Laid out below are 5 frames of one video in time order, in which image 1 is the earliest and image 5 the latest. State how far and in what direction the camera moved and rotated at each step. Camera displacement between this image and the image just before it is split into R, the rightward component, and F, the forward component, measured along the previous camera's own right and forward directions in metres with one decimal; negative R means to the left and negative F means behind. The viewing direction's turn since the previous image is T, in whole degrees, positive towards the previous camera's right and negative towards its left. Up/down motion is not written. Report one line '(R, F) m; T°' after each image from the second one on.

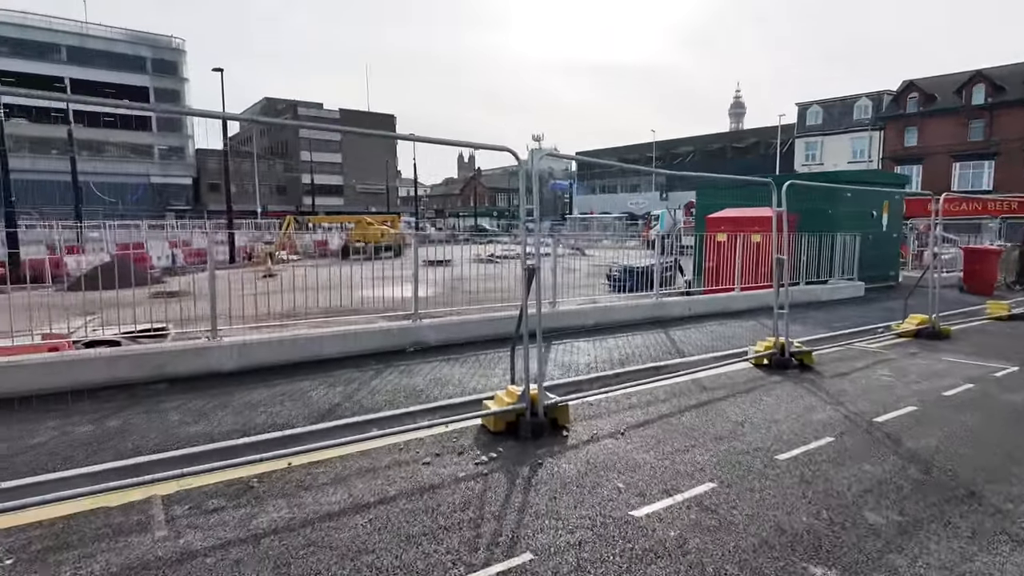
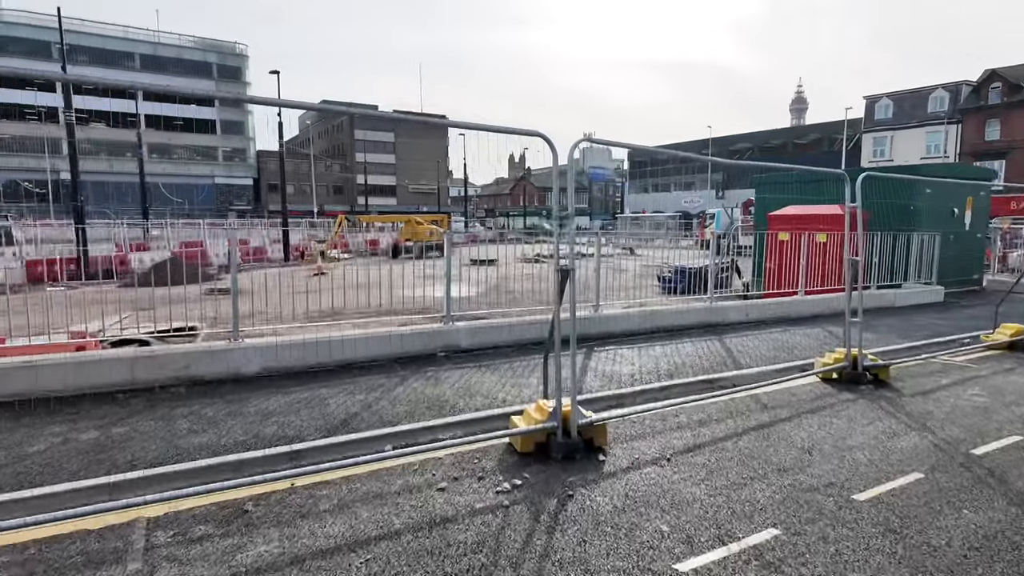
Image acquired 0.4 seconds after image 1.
(+0.1, +0.4) m; -5°
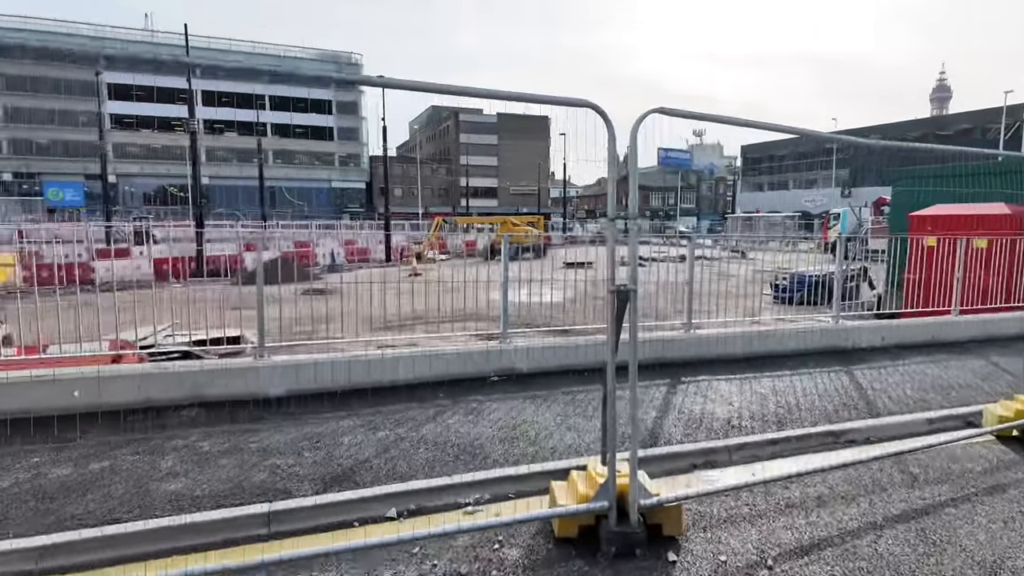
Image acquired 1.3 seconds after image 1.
(+0.3, +0.9) m; -10°
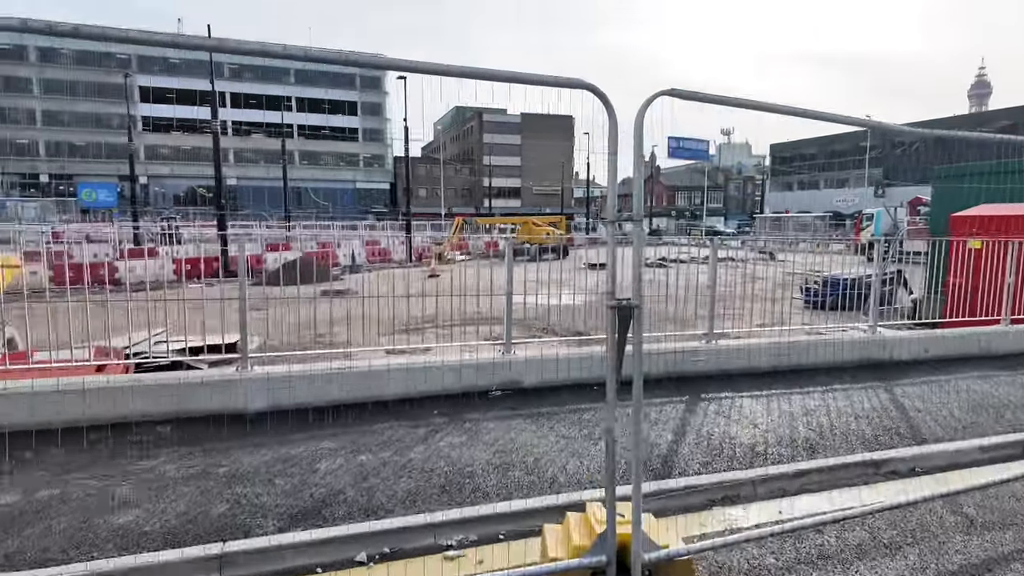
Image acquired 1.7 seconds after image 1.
(+0.2, +0.4) m; -2°
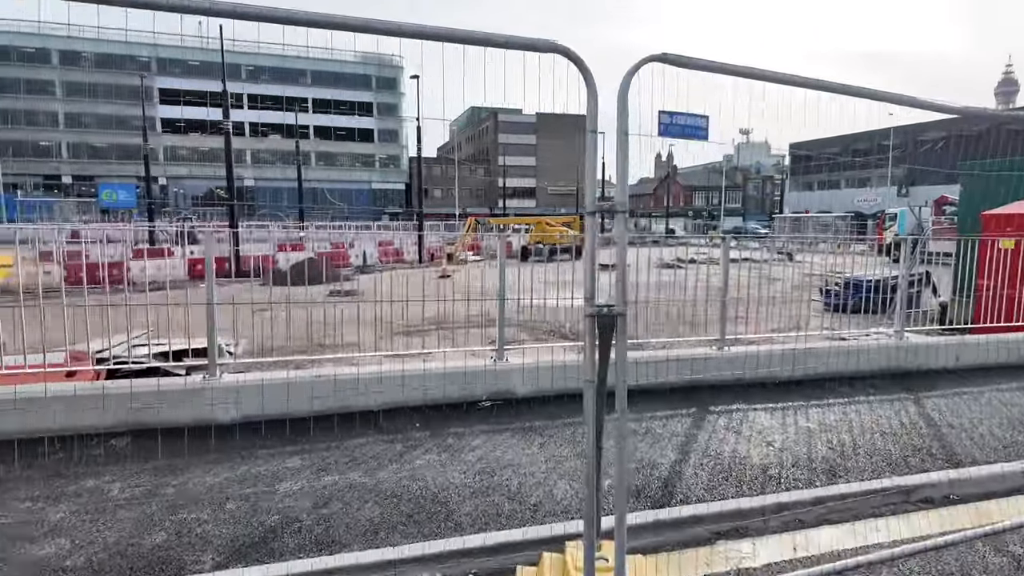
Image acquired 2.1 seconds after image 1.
(+0.2, +0.3) m; -2°
